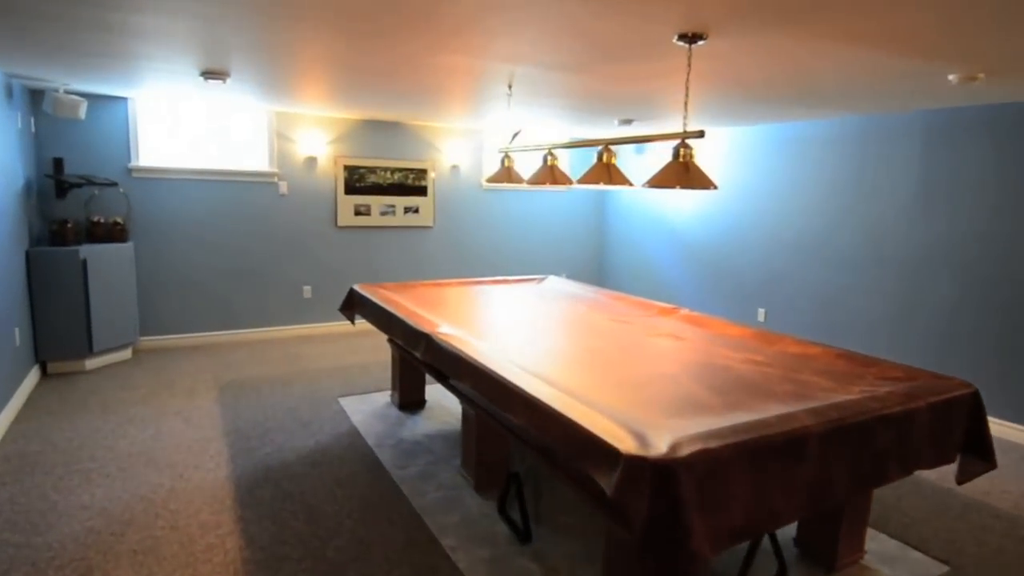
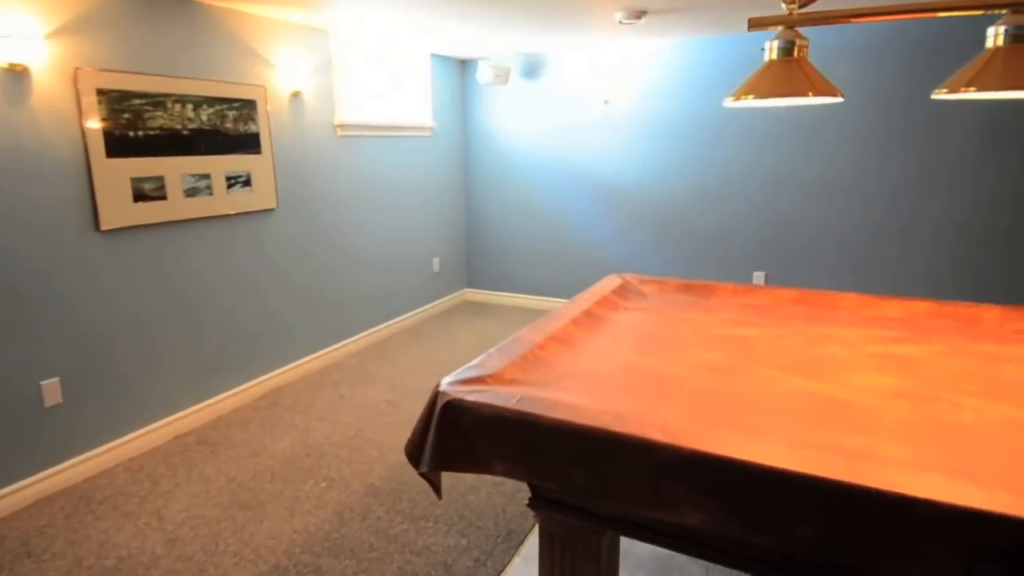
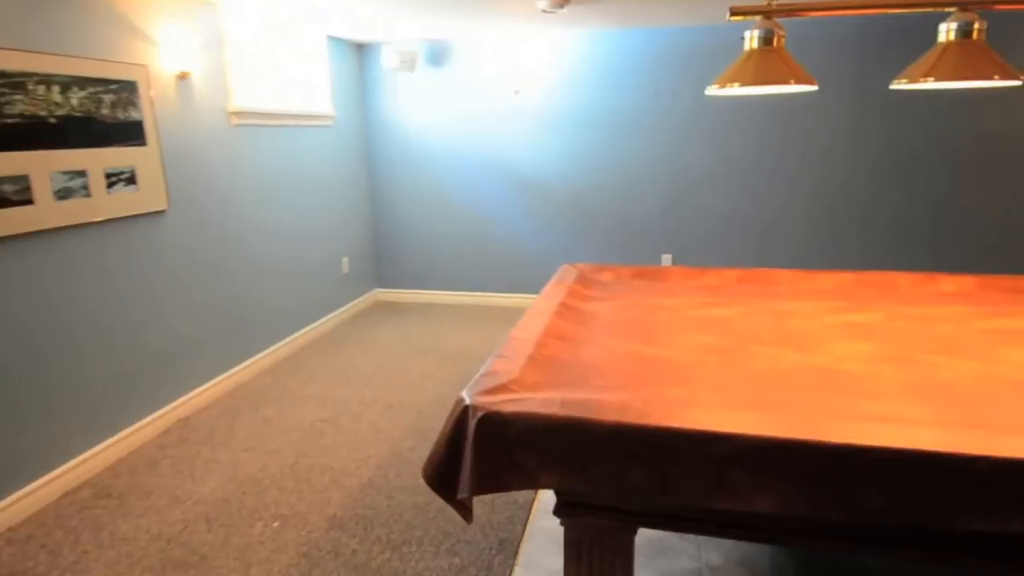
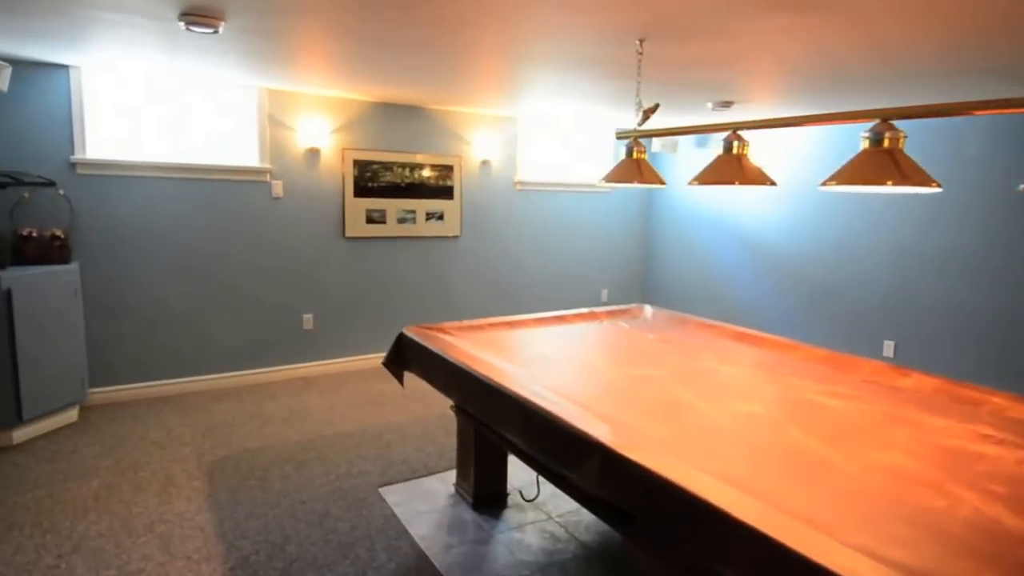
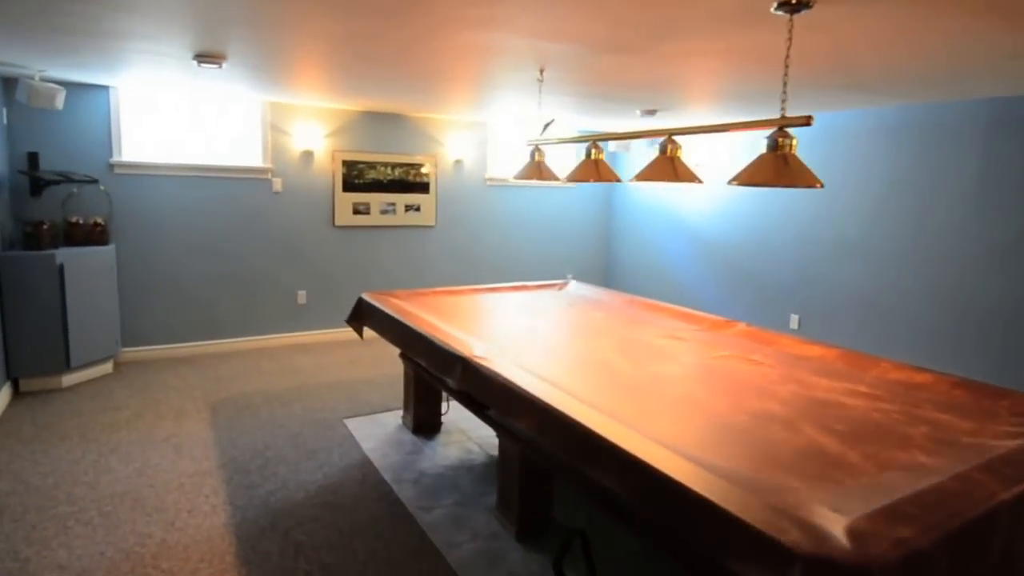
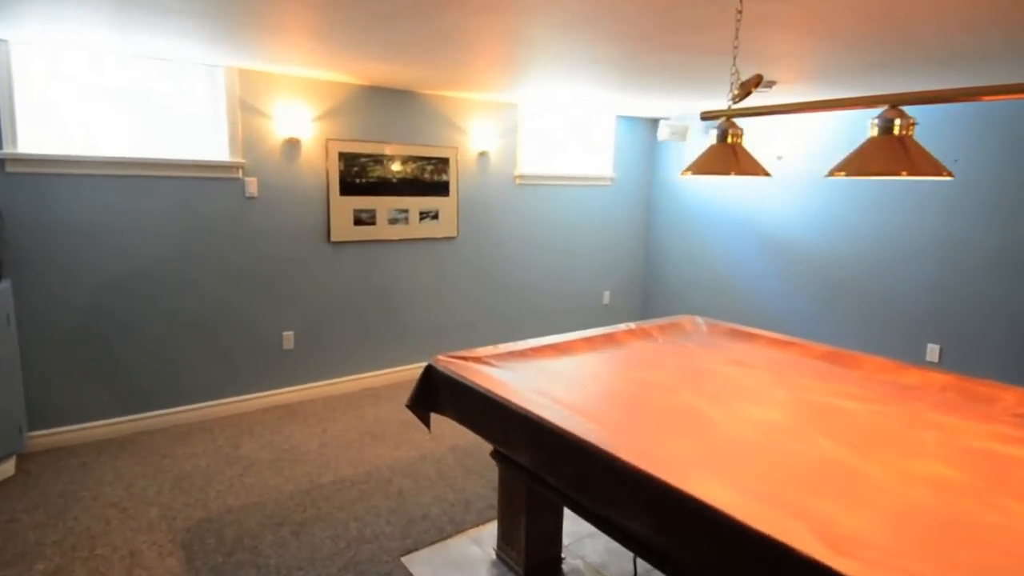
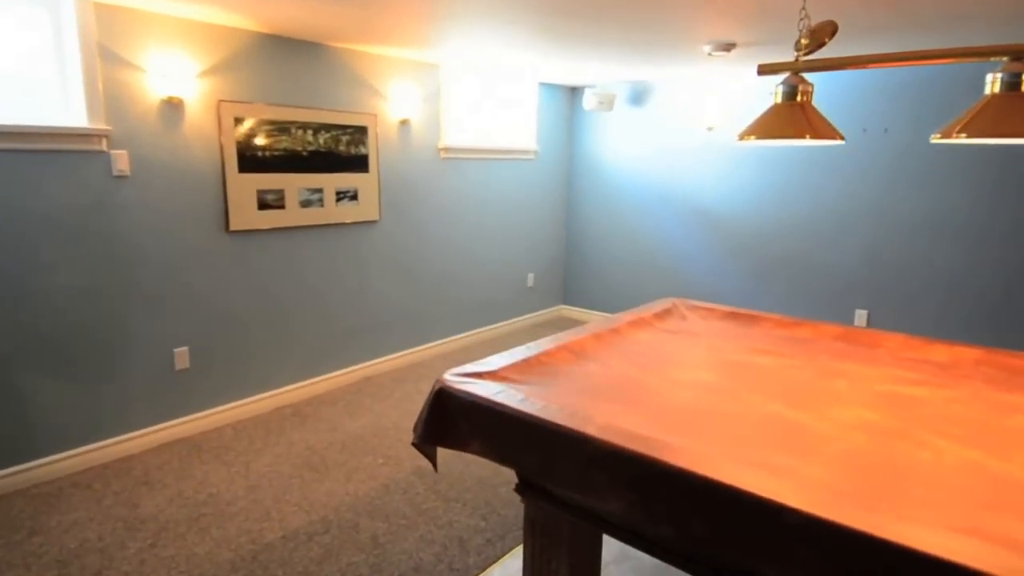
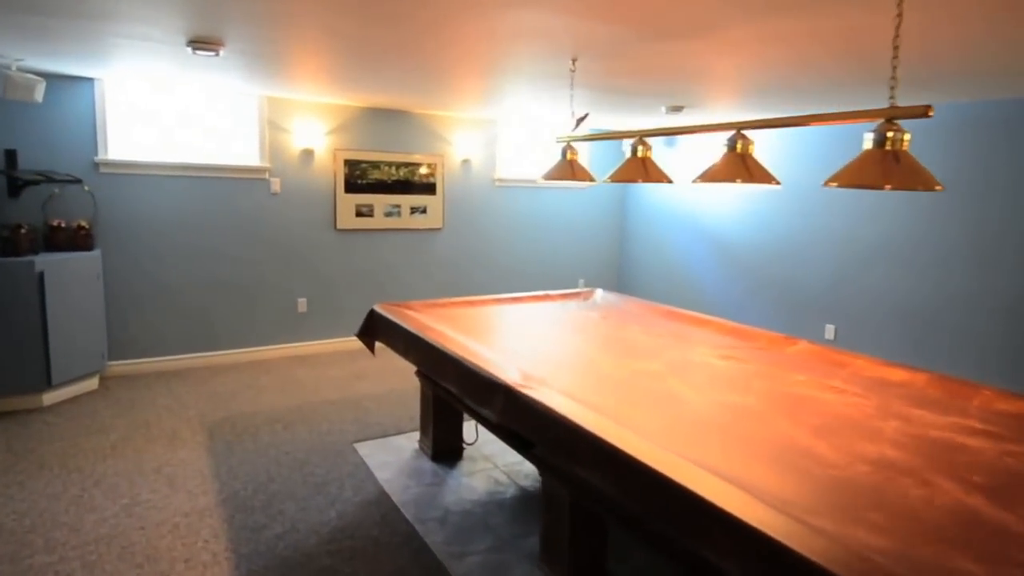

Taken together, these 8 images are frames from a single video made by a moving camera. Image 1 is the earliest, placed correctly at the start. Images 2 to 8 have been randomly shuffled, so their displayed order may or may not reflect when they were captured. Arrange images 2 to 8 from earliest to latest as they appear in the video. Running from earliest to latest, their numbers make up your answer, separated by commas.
5, 8, 4, 6, 7, 2, 3
